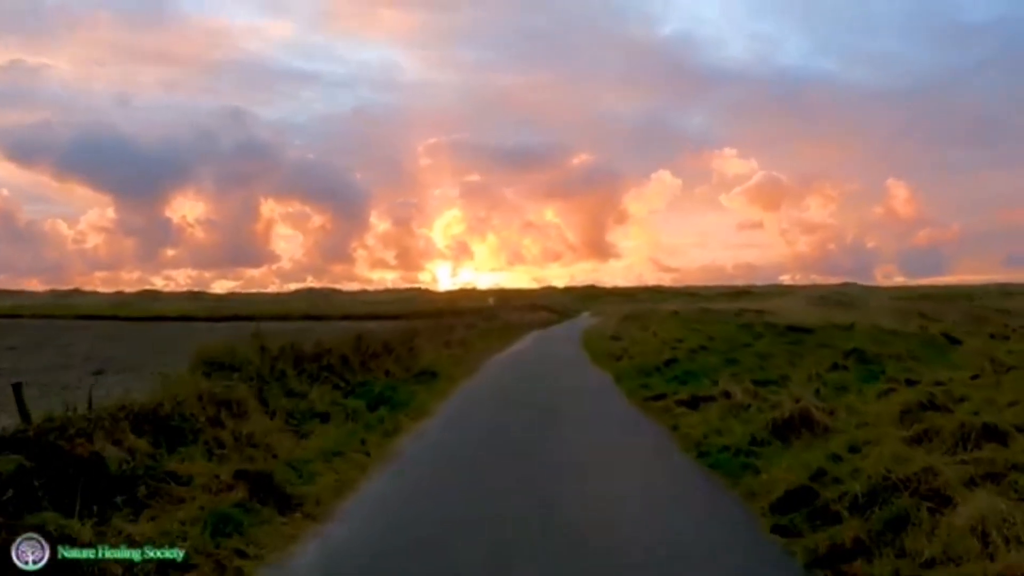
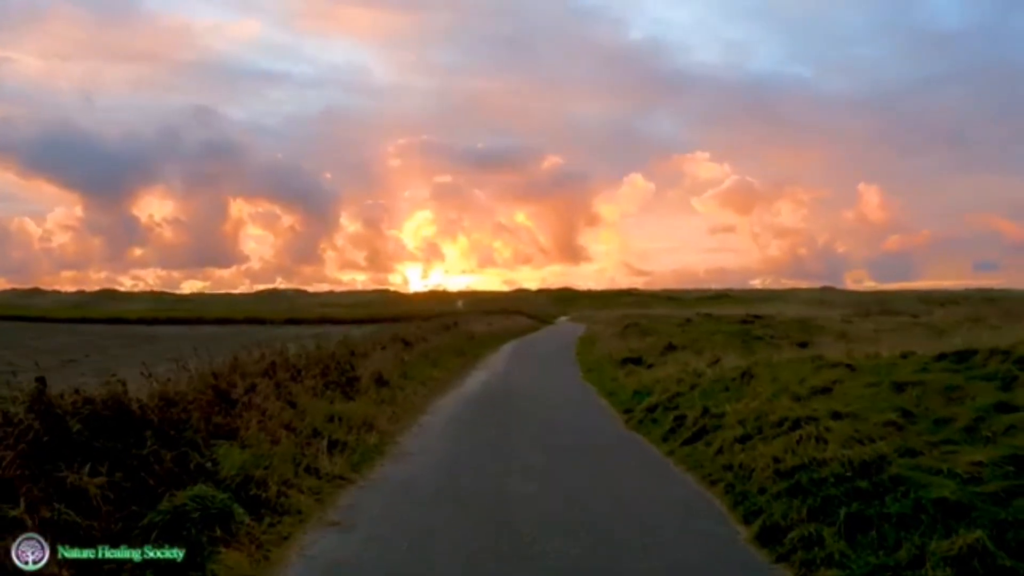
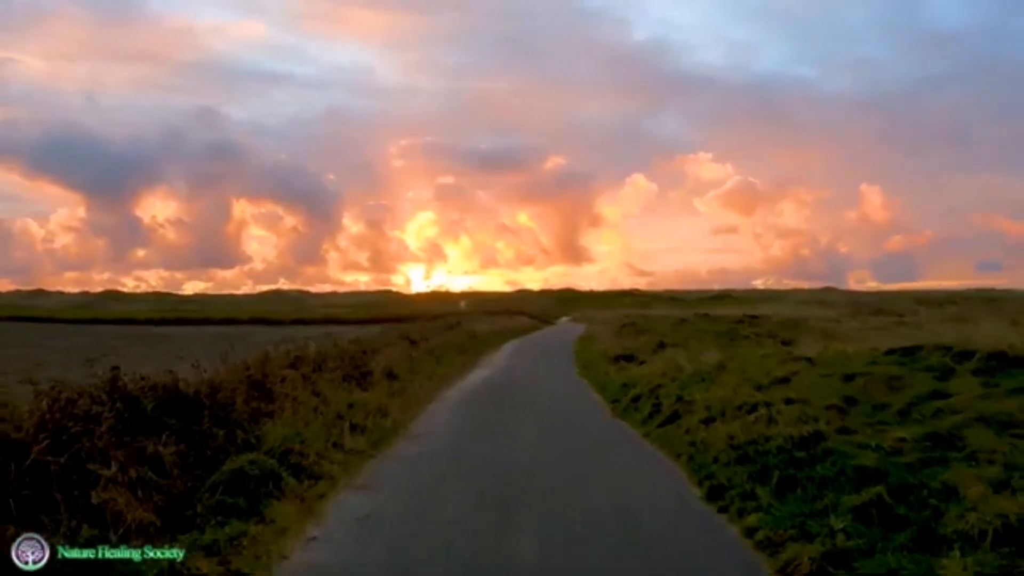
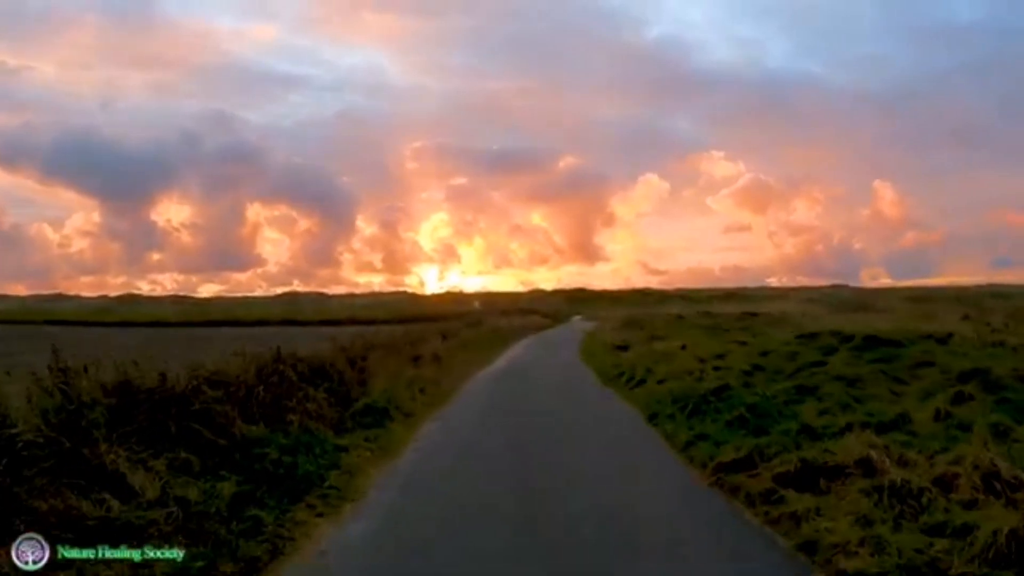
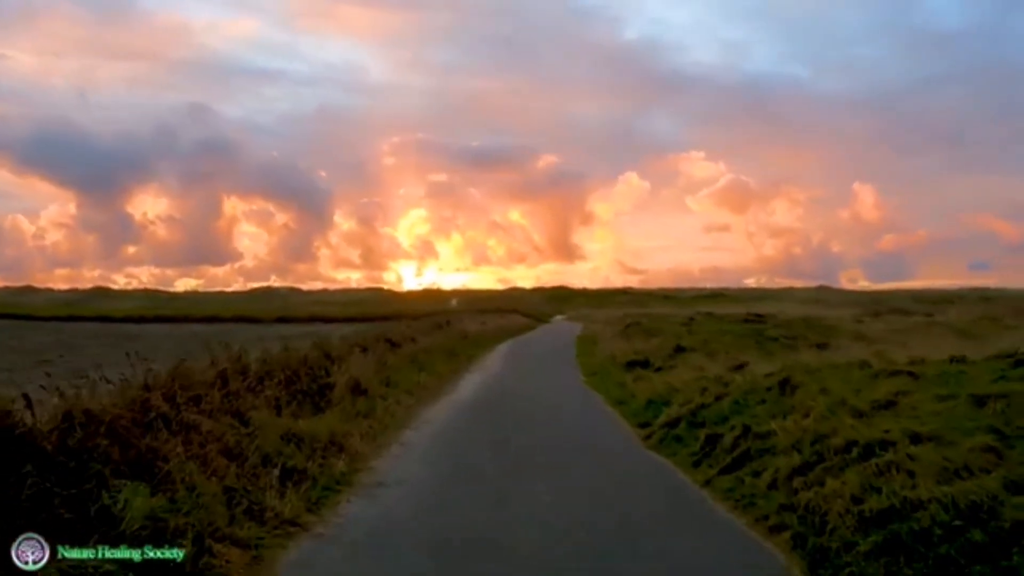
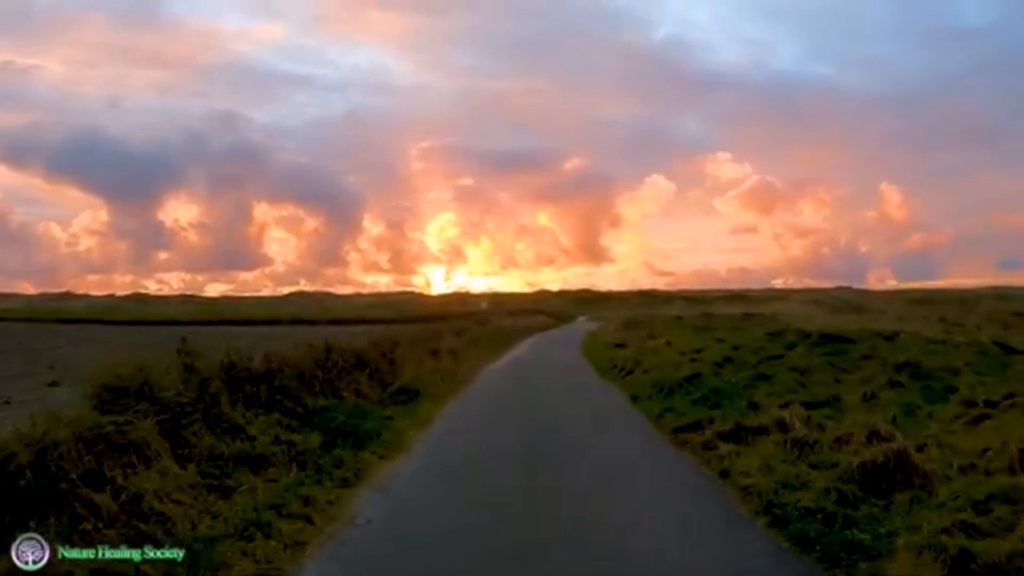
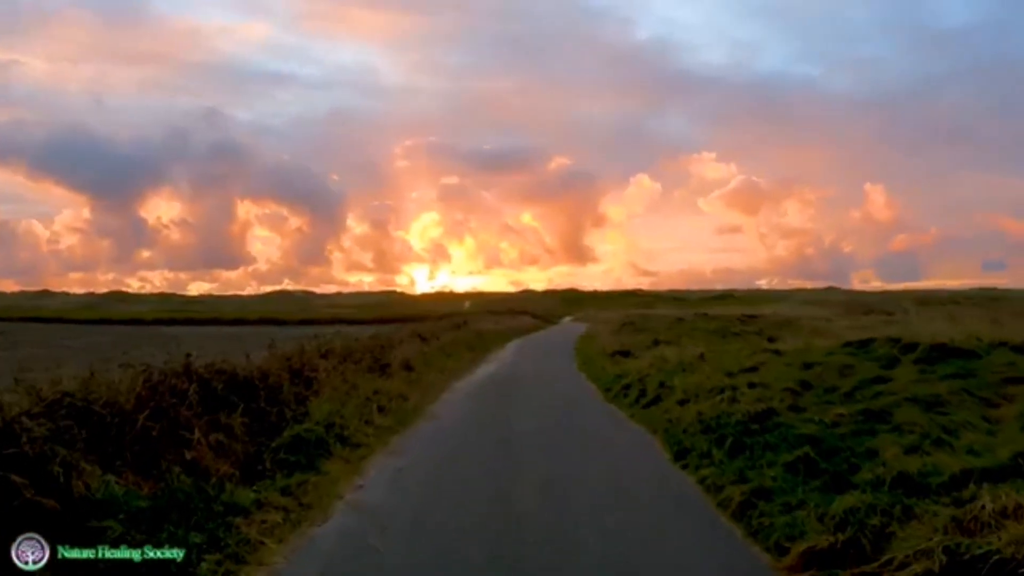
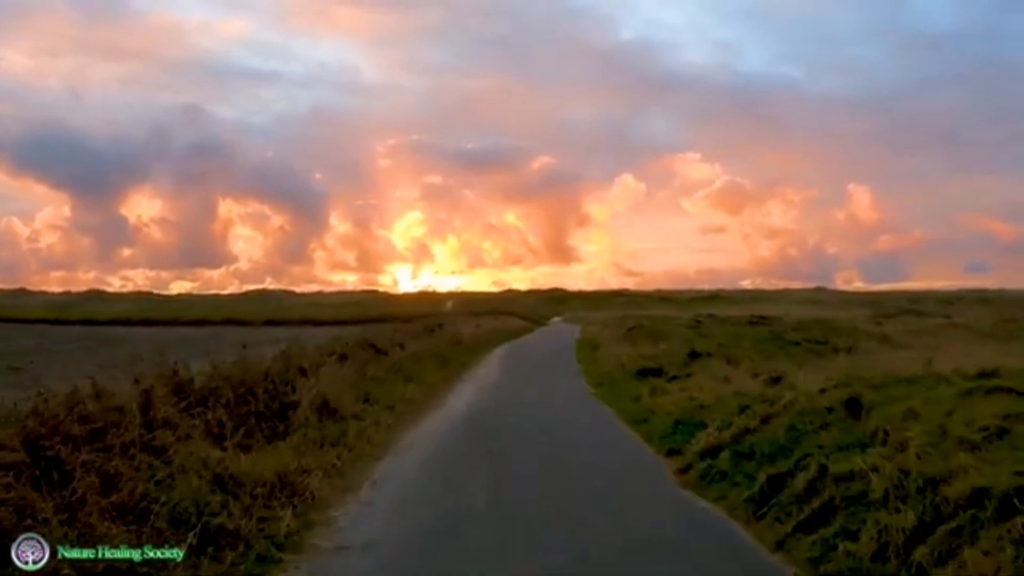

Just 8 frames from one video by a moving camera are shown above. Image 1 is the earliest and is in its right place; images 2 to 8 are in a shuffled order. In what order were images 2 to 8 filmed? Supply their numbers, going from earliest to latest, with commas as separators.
6, 4, 7, 3, 2, 5, 8
